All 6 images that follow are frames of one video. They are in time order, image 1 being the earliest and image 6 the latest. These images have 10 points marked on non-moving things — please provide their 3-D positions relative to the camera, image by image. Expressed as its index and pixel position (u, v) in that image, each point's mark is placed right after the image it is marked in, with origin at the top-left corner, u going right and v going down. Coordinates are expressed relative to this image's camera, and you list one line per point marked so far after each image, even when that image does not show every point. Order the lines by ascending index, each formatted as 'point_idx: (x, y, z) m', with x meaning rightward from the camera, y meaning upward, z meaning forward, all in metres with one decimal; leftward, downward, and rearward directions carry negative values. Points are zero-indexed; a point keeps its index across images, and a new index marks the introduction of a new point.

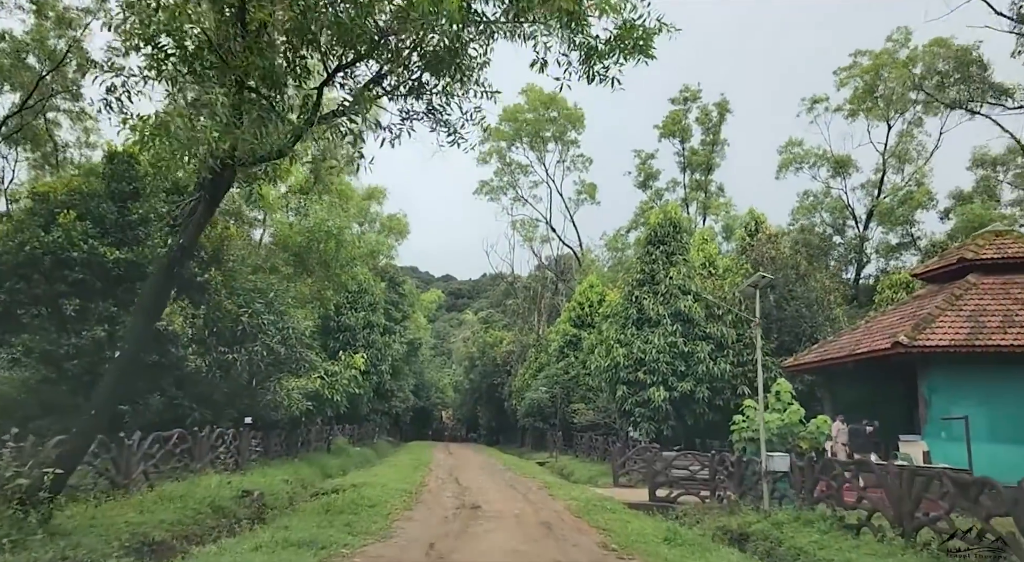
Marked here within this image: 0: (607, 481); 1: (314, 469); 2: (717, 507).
0: (+2.6, -5.6, +19.8) m
1: (-5.3, -5.0, +19.1) m
2: (+3.8, -4.2, +13.4) m
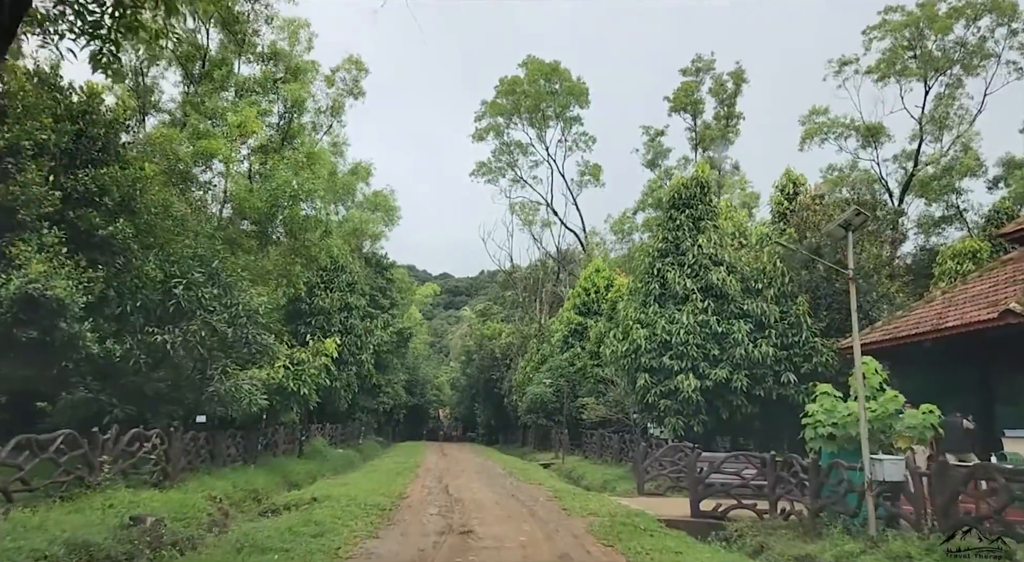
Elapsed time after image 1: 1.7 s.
0: (+2.7, -4.8, +16.5) m
1: (-5.3, -4.3, +15.8) m
2: (+3.9, -3.5, +10.1) m
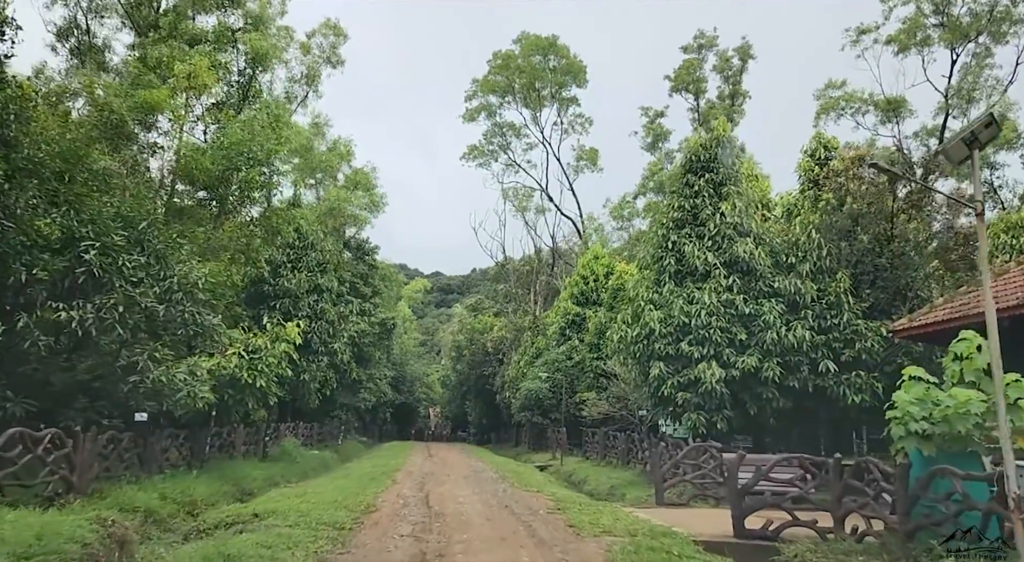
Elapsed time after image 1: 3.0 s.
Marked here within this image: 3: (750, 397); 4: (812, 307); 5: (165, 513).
0: (+2.5, -4.2, +14.1) m
1: (-5.4, -3.8, +13.2) m
2: (+3.8, -2.9, +7.6) m
3: (+4.9, -2.4, +14.8) m
4: (+6.3, -0.5, +14.9) m
5: (-5.0, -3.4, +10.3) m
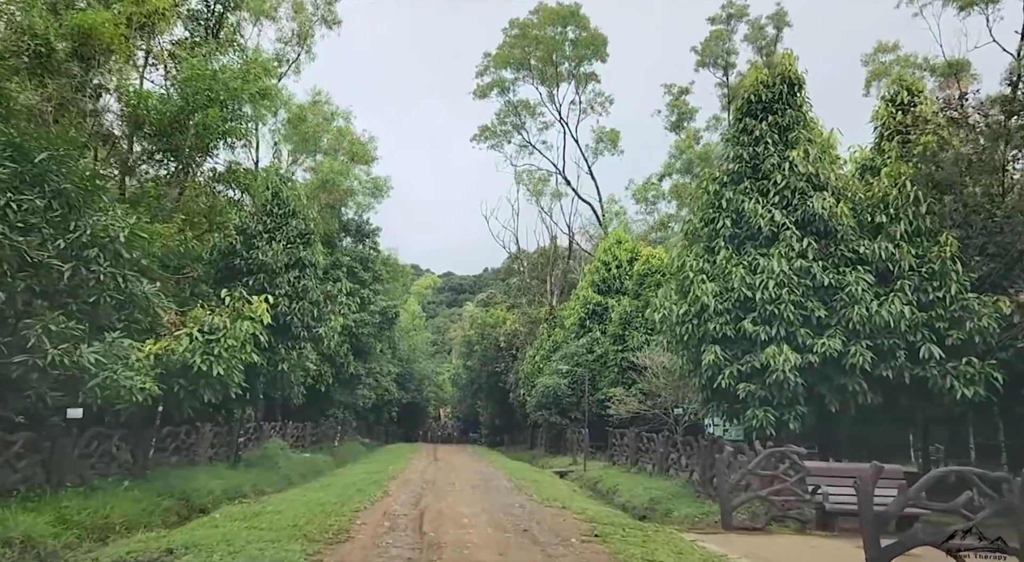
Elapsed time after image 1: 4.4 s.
0: (+2.8, -3.6, +11.1) m
1: (-5.1, -3.2, +10.4) m
2: (+4.0, -2.3, +4.6) m
3: (+5.3, -1.8, +11.8) m
4: (+6.6, +0.1, +11.8) m
5: (-4.8, -2.7, +7.5) m
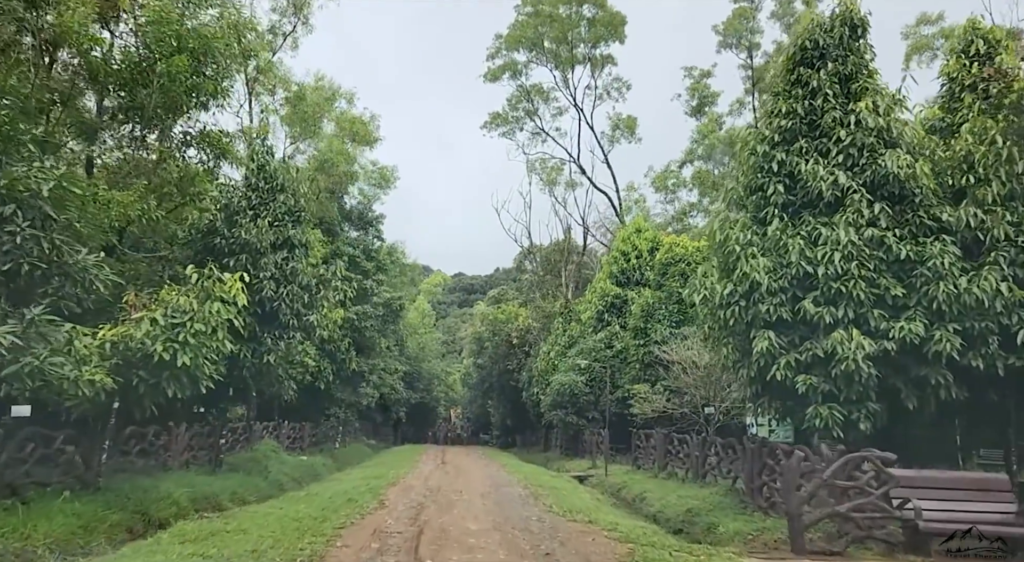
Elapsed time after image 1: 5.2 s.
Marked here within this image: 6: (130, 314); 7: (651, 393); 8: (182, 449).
0: (+3.1, -3.3, +9.2) m
1: (-4.9, -2.8, +8.6) m
2: (+4.1, -1.9, +2.7) m
3: (+5.5, -1.4, +9.9) m
4: (+6.8, +0.5, +9.9) m
5: (-4.6, -2.4, +5.7) m
6: (-5.4, -0.5, +10.1) m
7: (+3.8, -3.1, +19.7) m
8: (-5.9, -3.0, +12.8) m
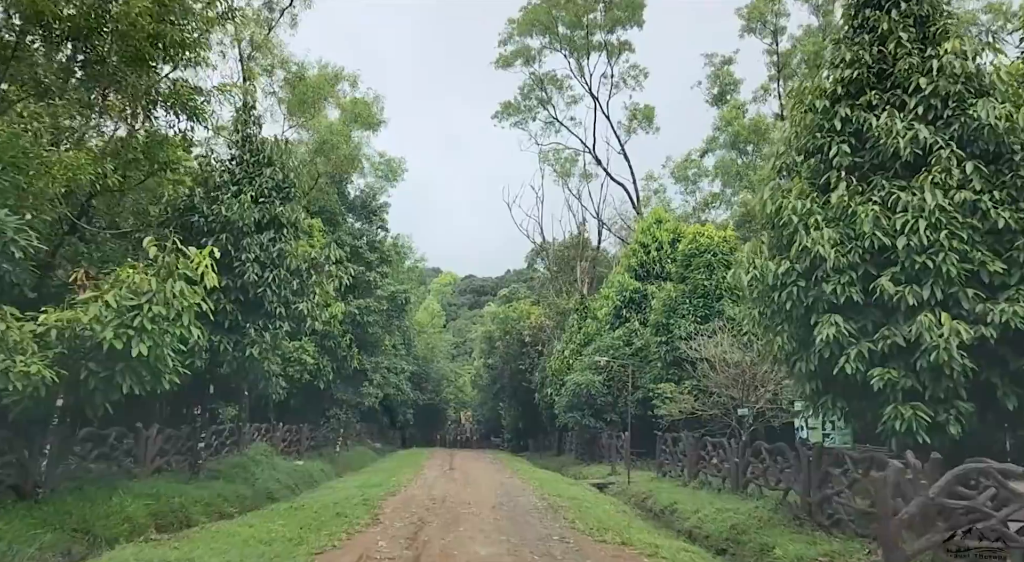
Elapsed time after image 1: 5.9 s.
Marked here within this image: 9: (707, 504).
0: (+3.2, -2.9, +7.5) m
1: (-4.7, -2.5, +7.1) m
2: (+4.2, -1.6, +1.0) m
3: (+5.7, -1.1, +8.2) m
4: (+7.0, +0.8, +8.2) m
5: (-4.5, -2.0, +4.1) m
6: (-5.2, -0.2, +8.6) m
7: (+4.2, -2.8, +18.0) m
8: (-5.7, -2.7, +11.3) m
9: (+3.3, -3.8, +12.1) m
